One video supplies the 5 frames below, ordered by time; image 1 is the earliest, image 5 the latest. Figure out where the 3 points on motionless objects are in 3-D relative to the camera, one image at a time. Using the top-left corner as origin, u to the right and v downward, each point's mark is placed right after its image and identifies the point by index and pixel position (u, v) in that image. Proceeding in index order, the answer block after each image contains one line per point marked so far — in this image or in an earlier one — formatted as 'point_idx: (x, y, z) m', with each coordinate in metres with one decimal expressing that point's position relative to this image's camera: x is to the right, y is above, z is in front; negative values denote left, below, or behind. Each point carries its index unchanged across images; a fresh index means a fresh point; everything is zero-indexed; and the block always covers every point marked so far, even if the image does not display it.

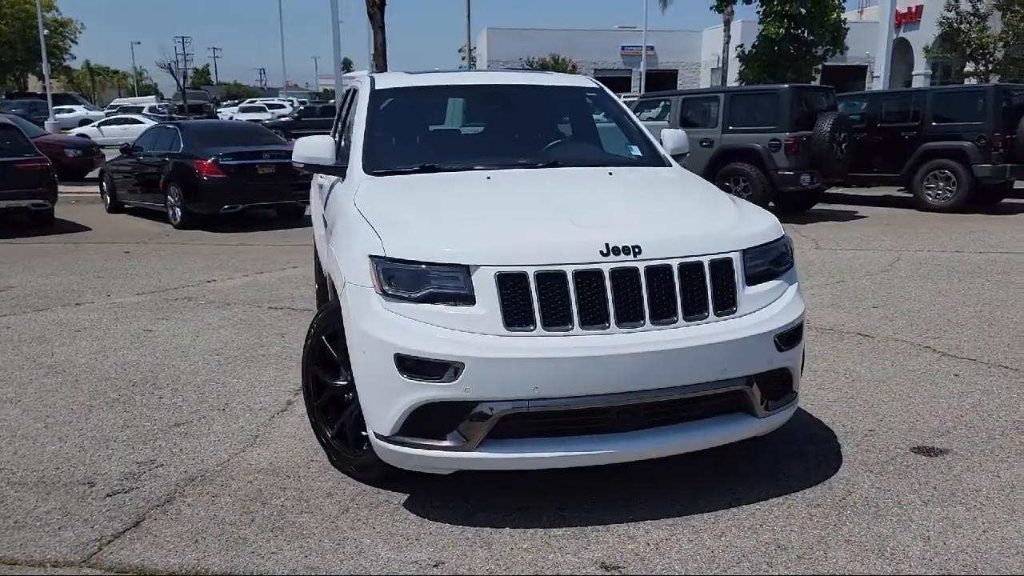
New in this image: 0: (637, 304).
0: (+0.5, -0.1, +3.2) m
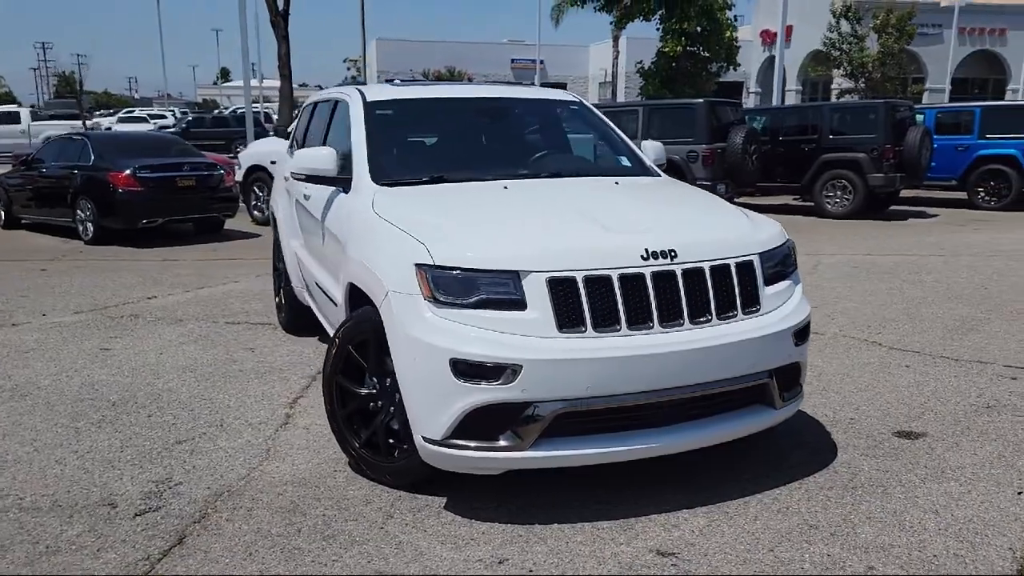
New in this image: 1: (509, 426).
0: (+0.7, -0.1, +3.4) m
1: (0.0, -0.5, +3.3) m
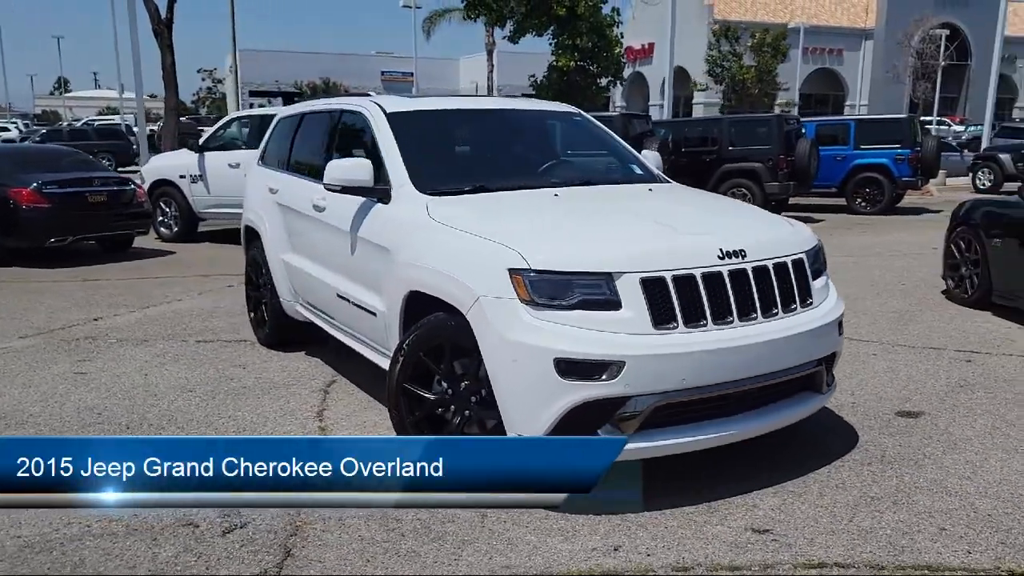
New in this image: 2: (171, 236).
0: (+1.1, -0.1, +3.7) m
1: (+0.4, -0.5, +3.5) m
2: (-6.0, +0.9, +14.6) m
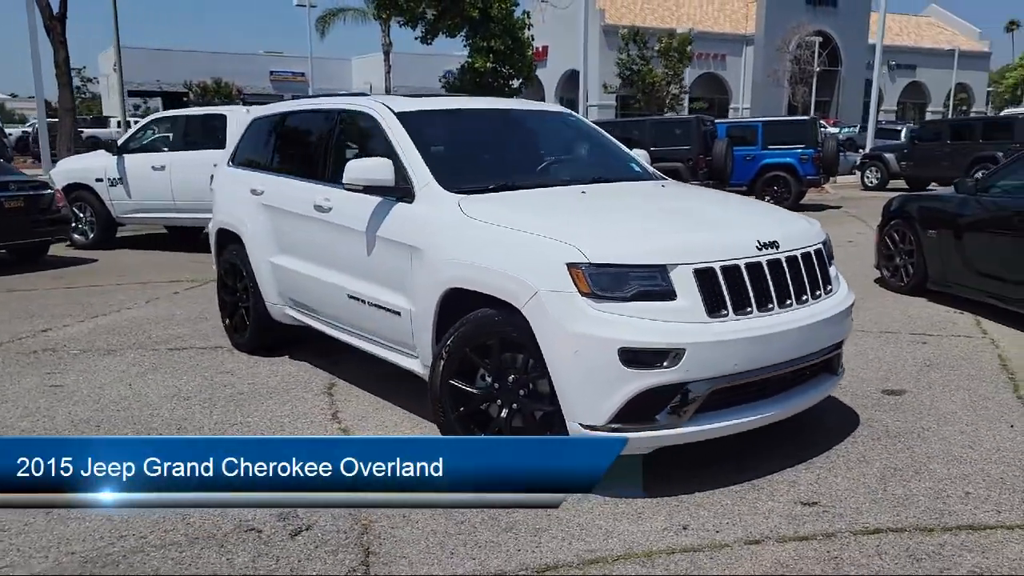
0: (+1.3, 0.0, +3.9) m
1: (+0.7, -0.5, +3.6) m
2: (-7.1, +0.7, +13.9) m
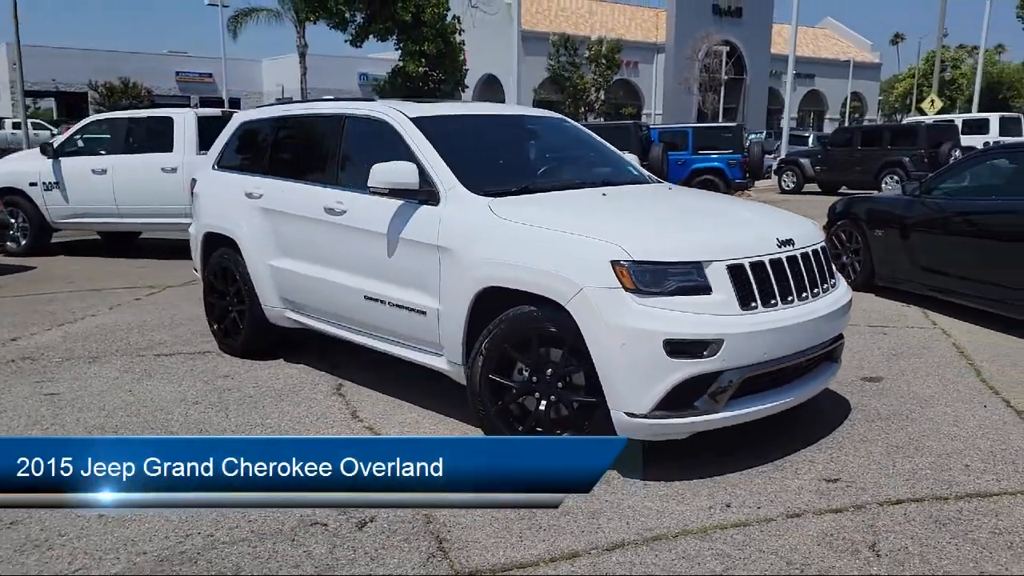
0: (+1.5, 0.0, +4.3) m
1: (+0.9, -0.5, +3.9) m
2: (-7.9, +0.6, +13.3) m
